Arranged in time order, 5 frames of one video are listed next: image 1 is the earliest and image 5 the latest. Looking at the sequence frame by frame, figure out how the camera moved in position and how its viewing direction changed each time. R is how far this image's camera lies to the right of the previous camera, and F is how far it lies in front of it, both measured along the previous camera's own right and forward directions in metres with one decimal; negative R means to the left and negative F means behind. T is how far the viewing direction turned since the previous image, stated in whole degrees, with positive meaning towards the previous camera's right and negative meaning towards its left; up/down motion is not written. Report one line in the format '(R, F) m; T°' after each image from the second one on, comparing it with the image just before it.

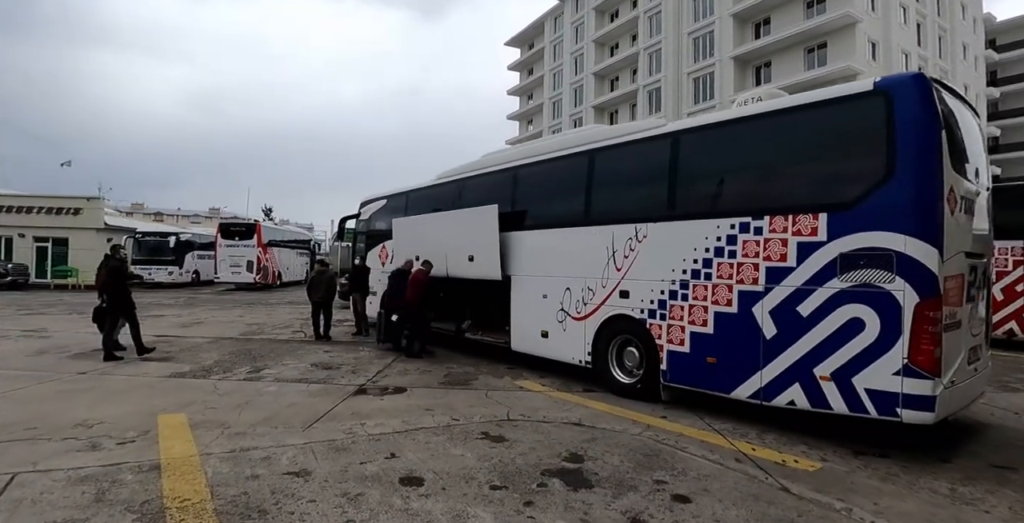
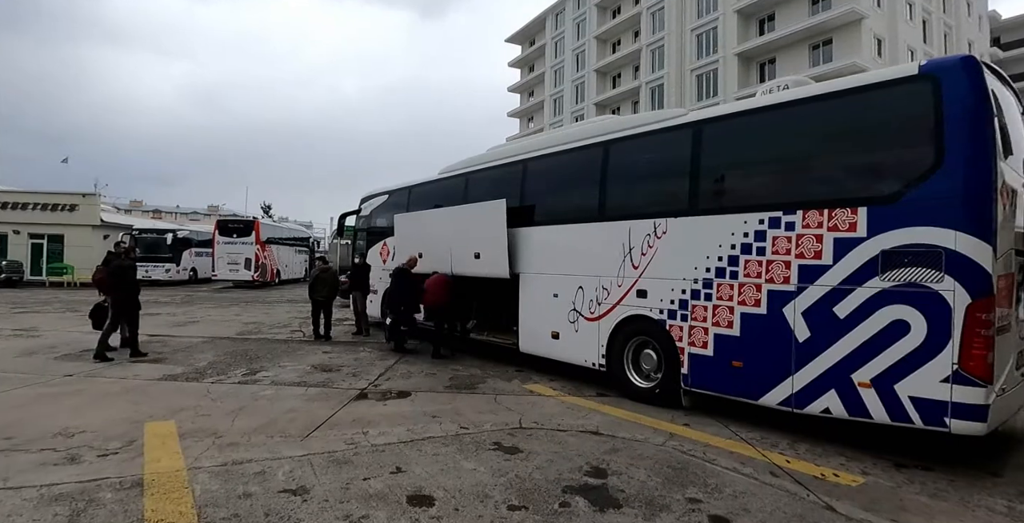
(-0.1, +0.3) m; 0°
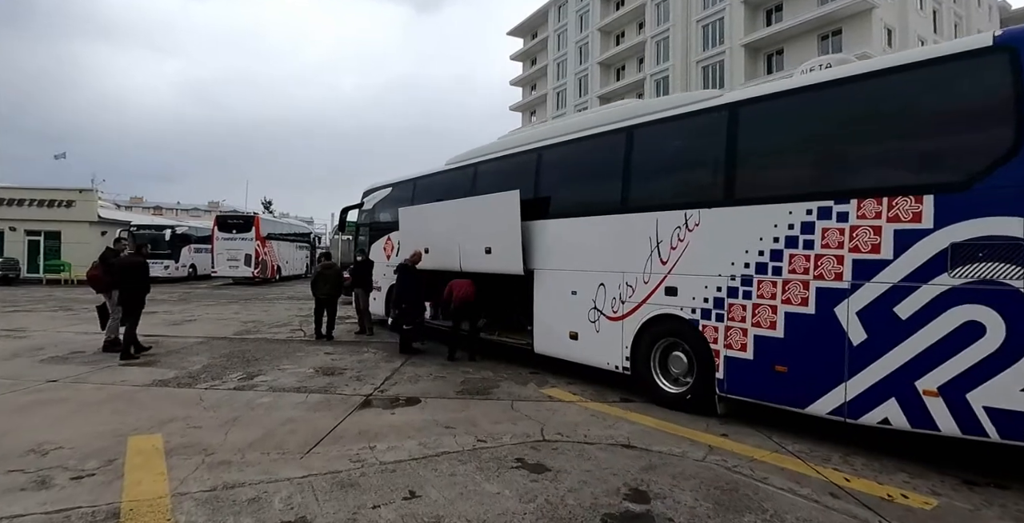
(-0.2, +0.5) m; 0°
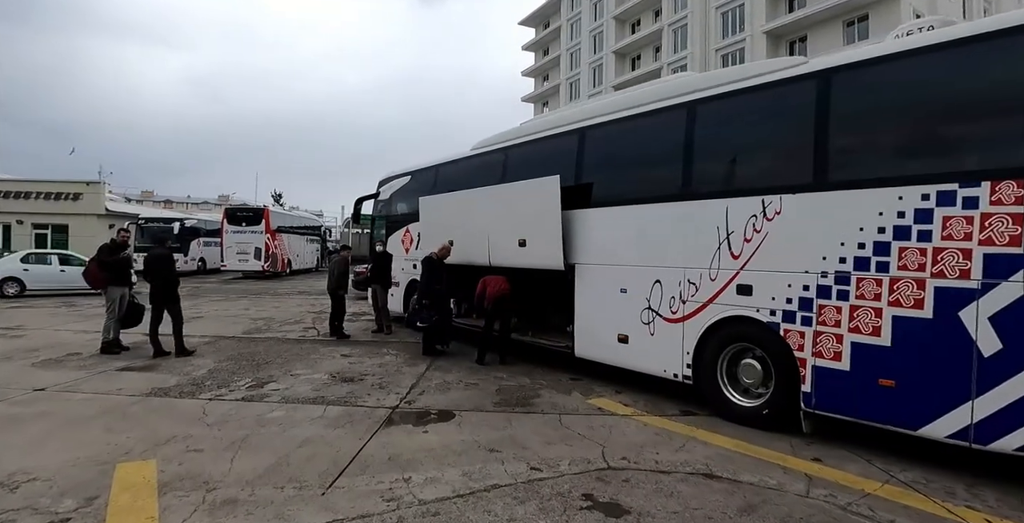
(-0.4, +0.7) m; -1°
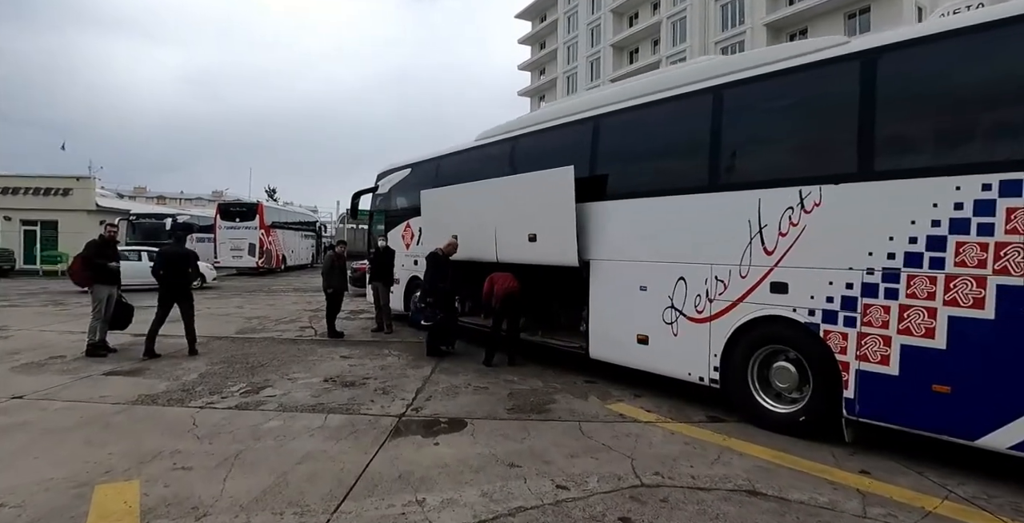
(-0.2, +0.4) m; +1°
